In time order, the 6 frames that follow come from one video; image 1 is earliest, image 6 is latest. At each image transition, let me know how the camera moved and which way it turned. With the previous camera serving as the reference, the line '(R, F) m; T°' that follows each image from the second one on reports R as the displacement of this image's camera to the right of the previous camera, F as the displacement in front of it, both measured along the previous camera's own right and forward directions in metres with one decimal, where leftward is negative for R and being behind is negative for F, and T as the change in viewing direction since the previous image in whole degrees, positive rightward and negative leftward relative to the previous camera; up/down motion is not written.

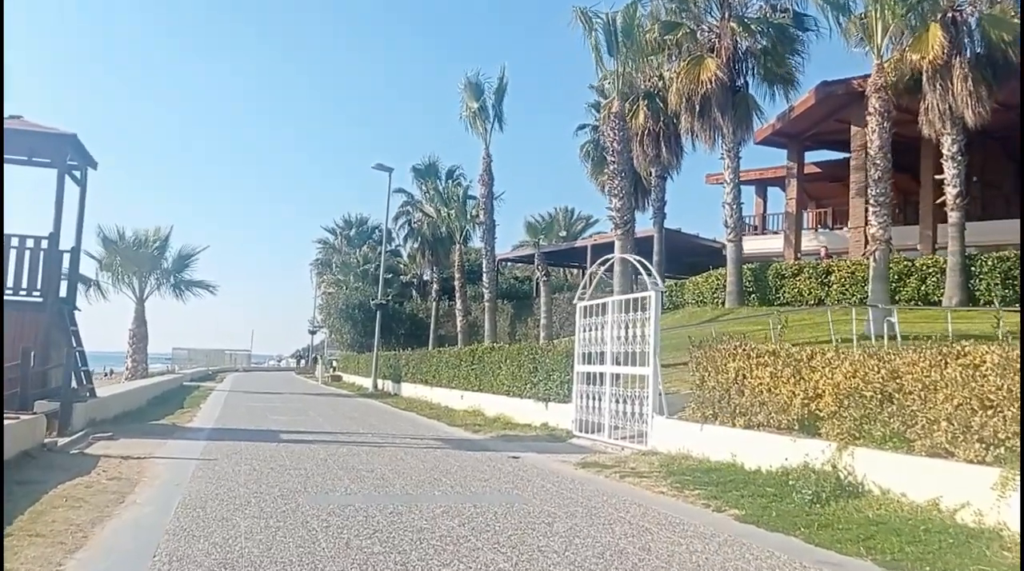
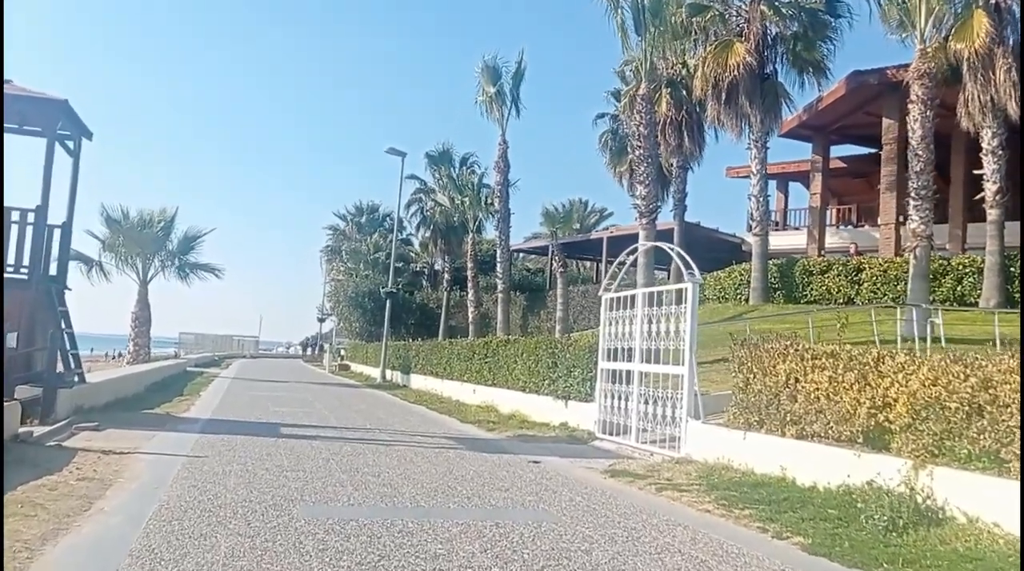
(-0.2, +1.1) m; -1°
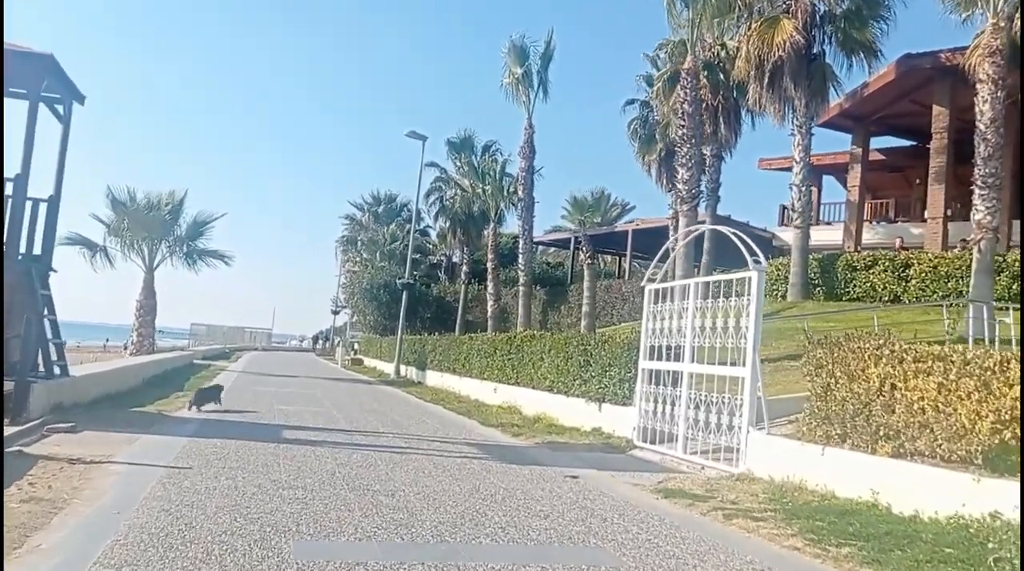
(-0.2, +1.5) m; -1°
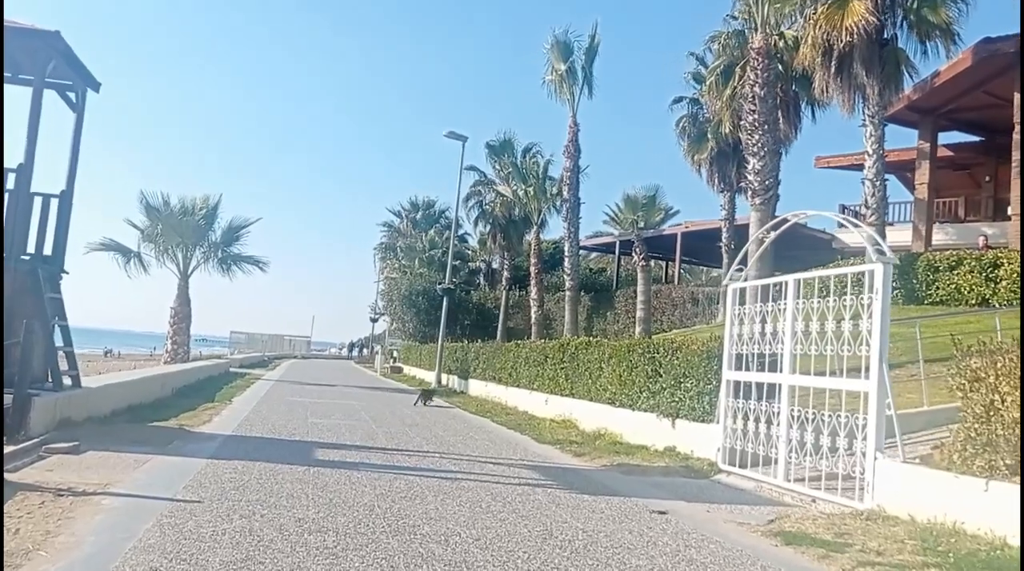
(-0.3, +1.7) m; -2°
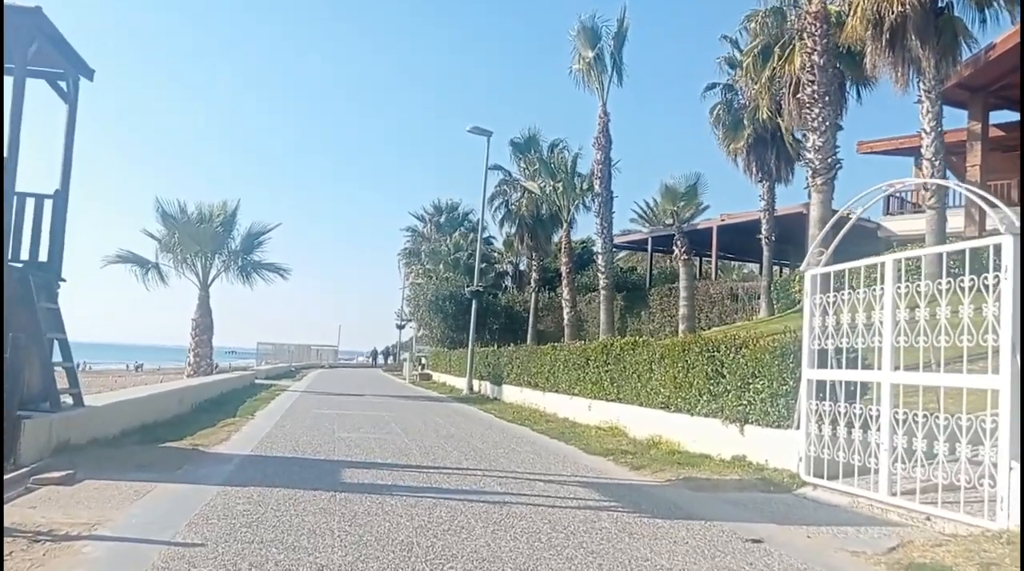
(-0.2, +1.3) m; -1°
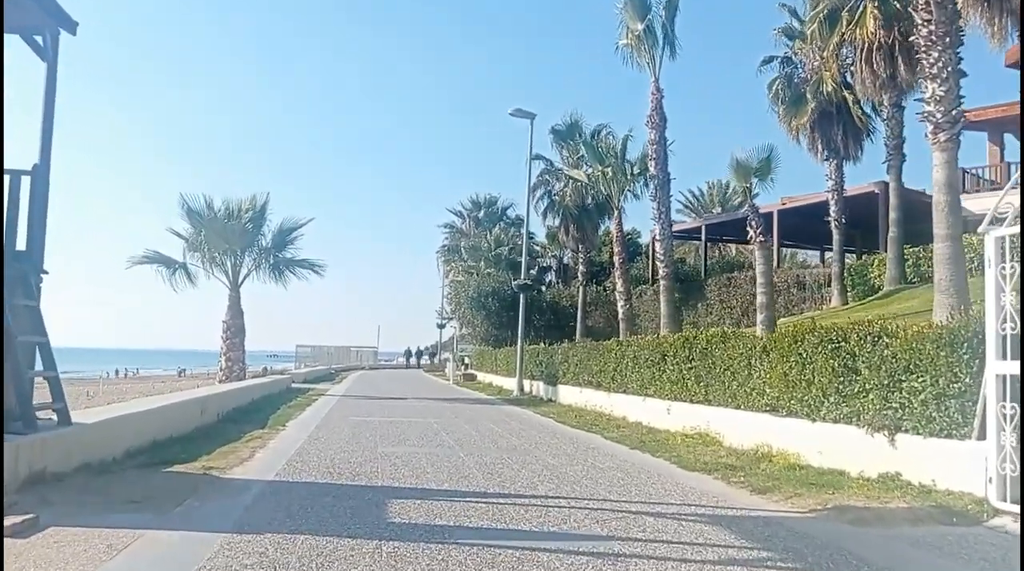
(-0.4, +2.3) m; -2°
